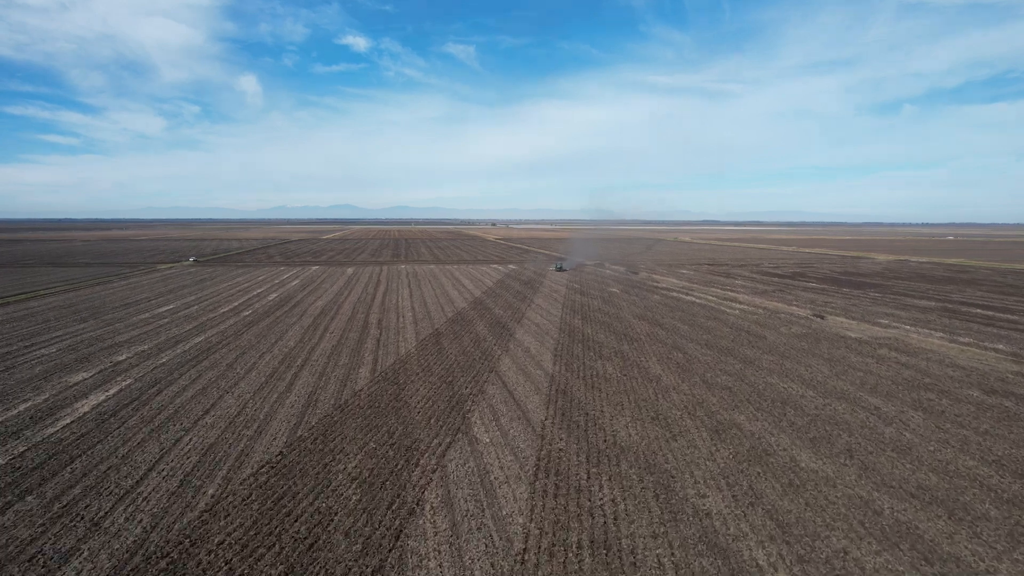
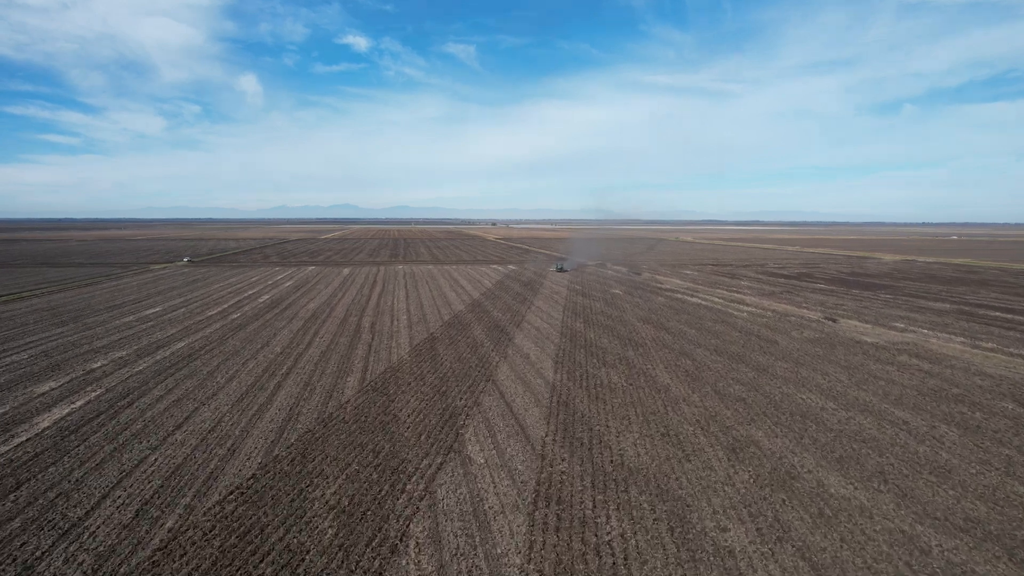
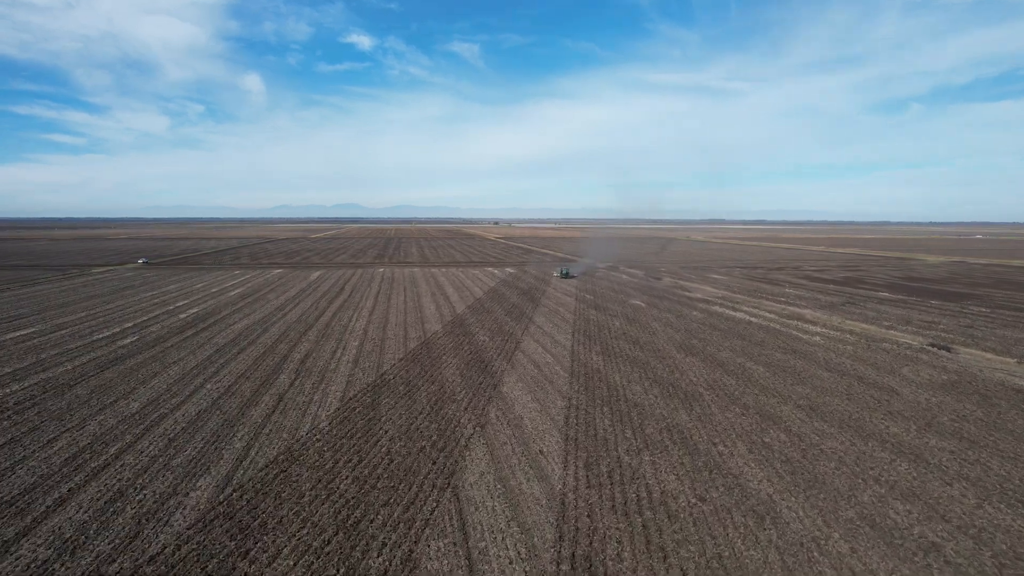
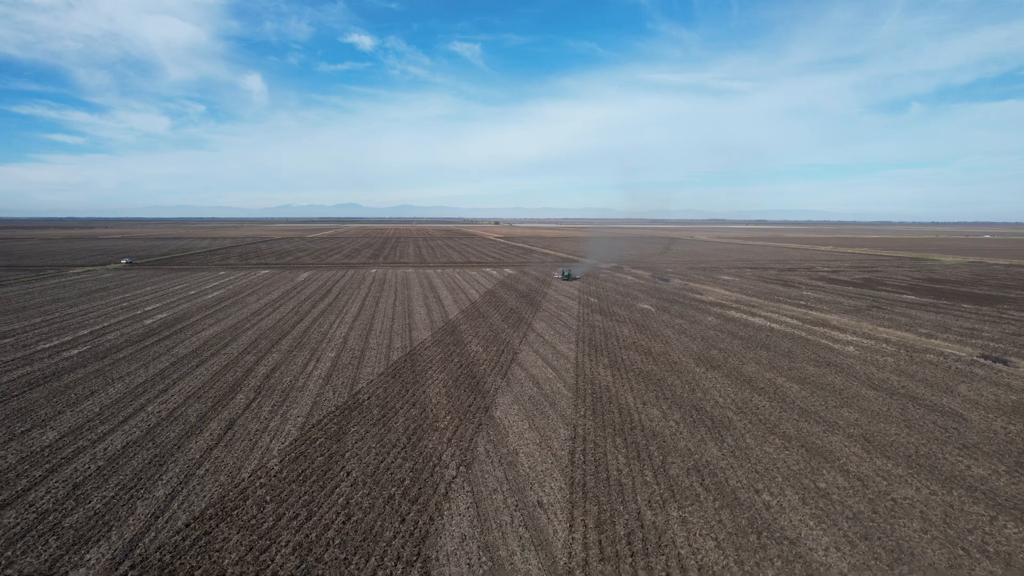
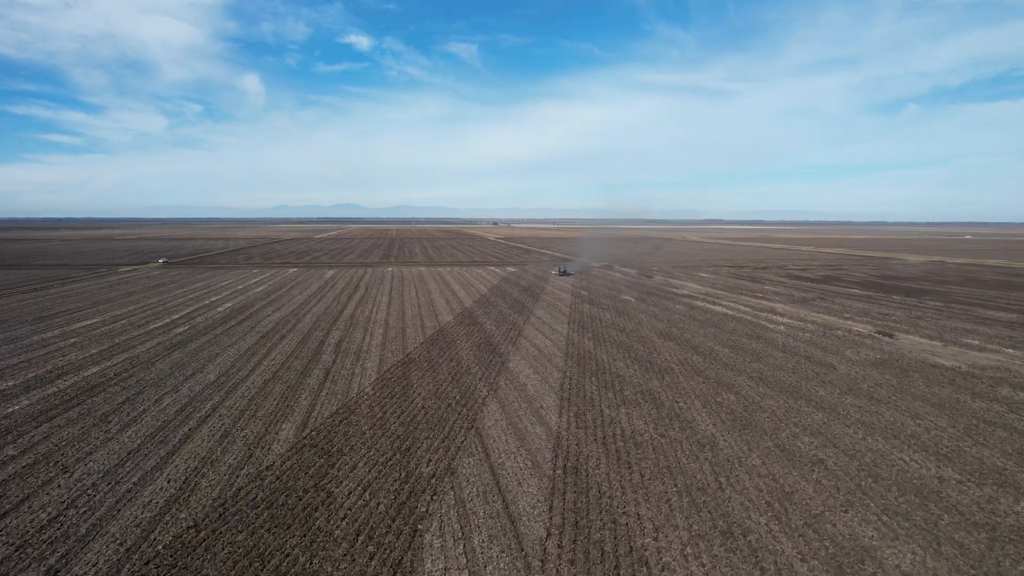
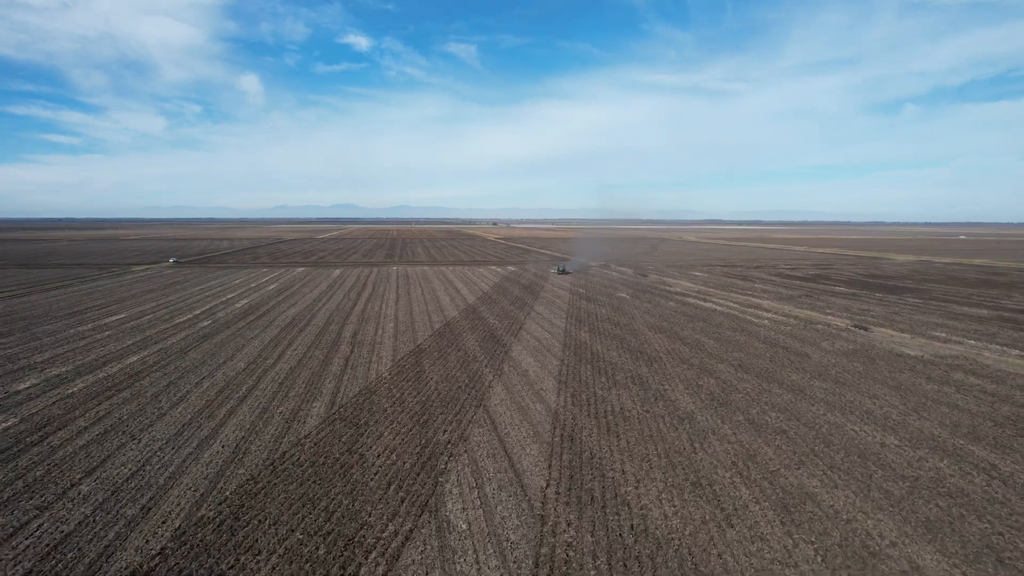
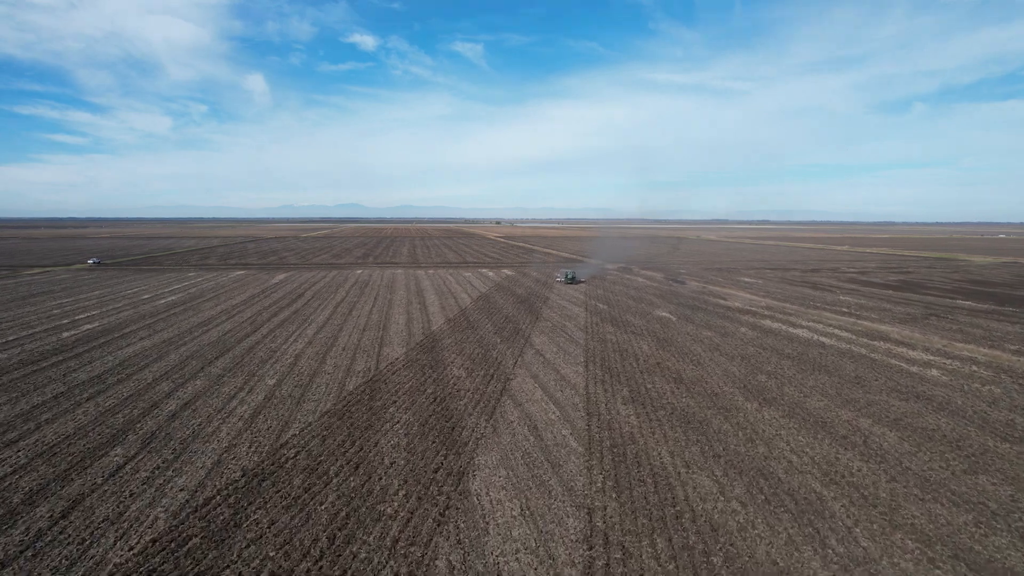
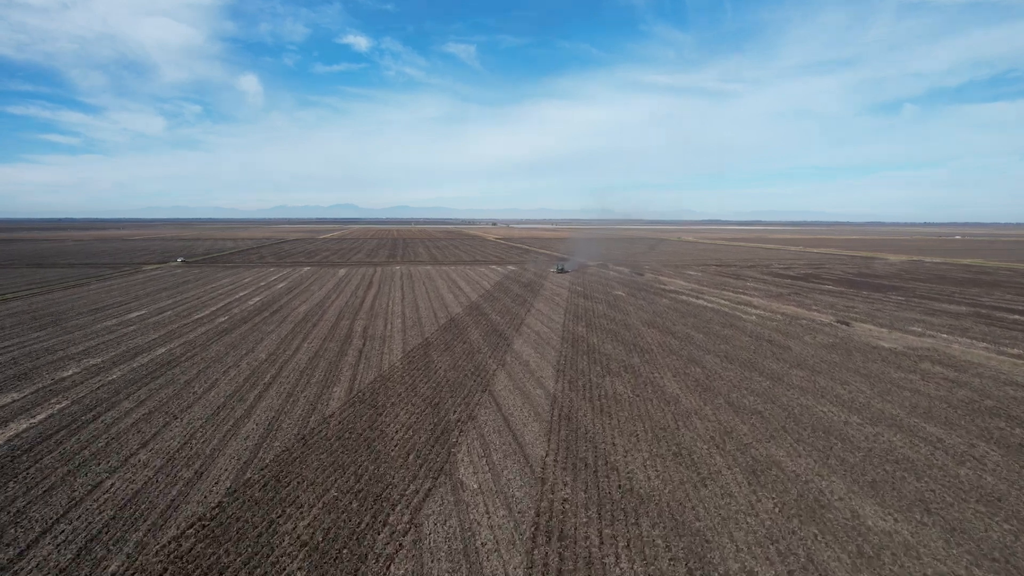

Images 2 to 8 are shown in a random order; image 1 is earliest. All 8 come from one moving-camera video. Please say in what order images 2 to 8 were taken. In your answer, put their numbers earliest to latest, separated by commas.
2, 8, 6, 5, 3, 4, 7
